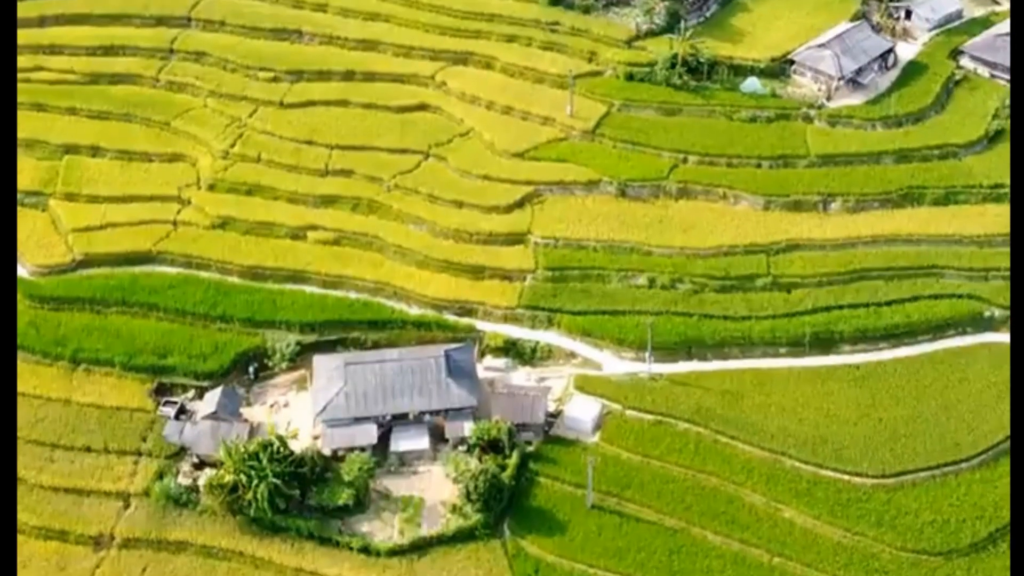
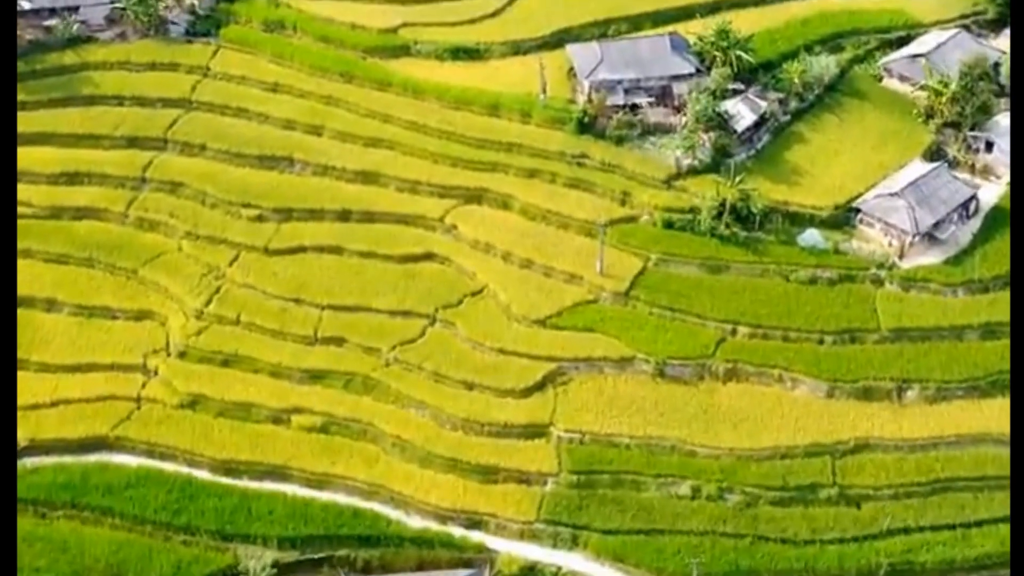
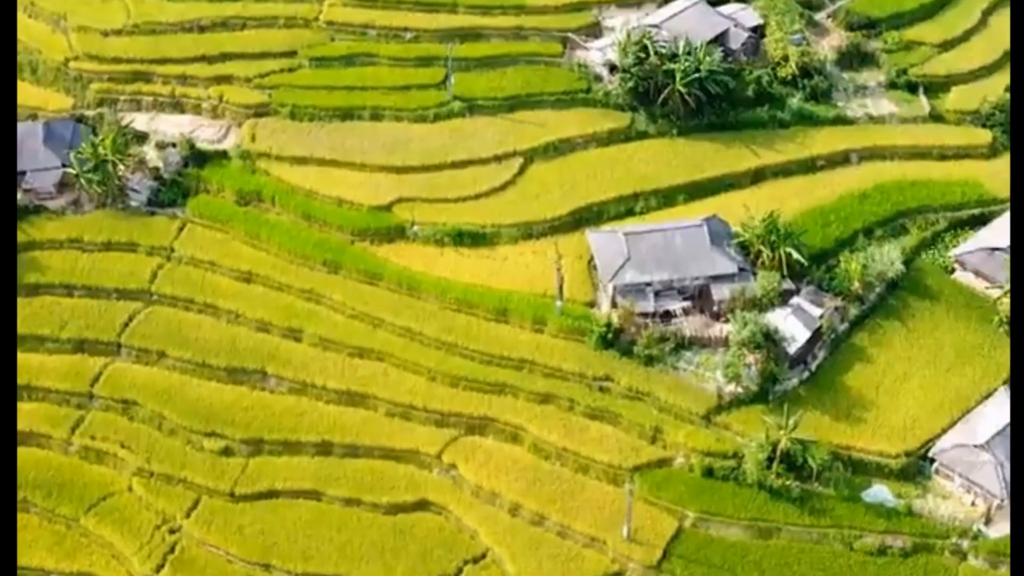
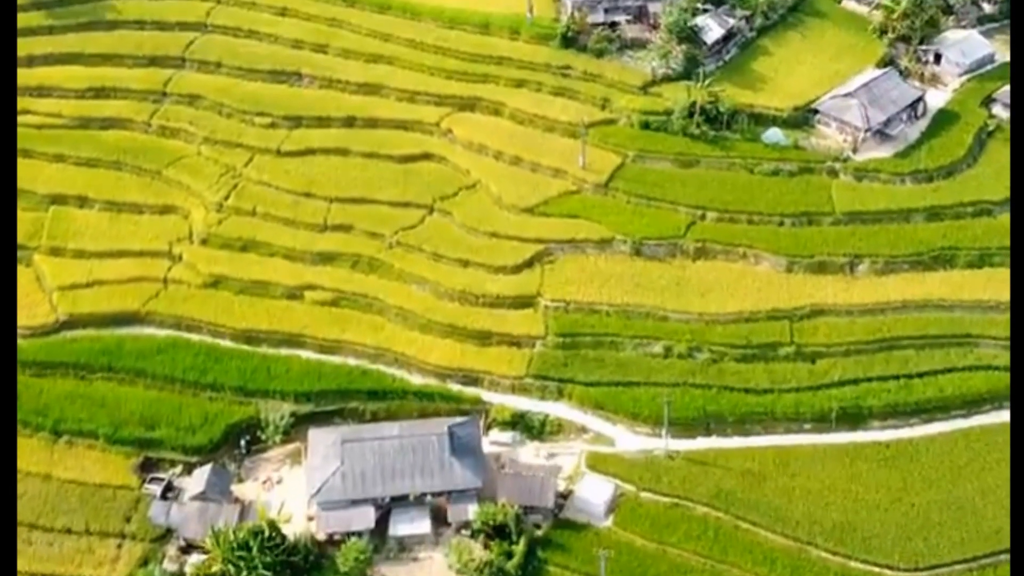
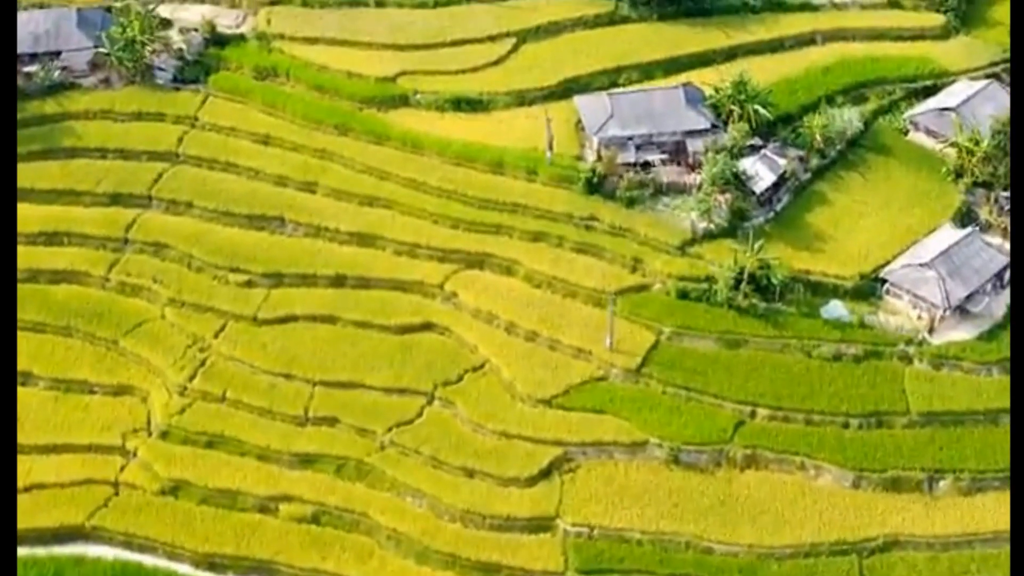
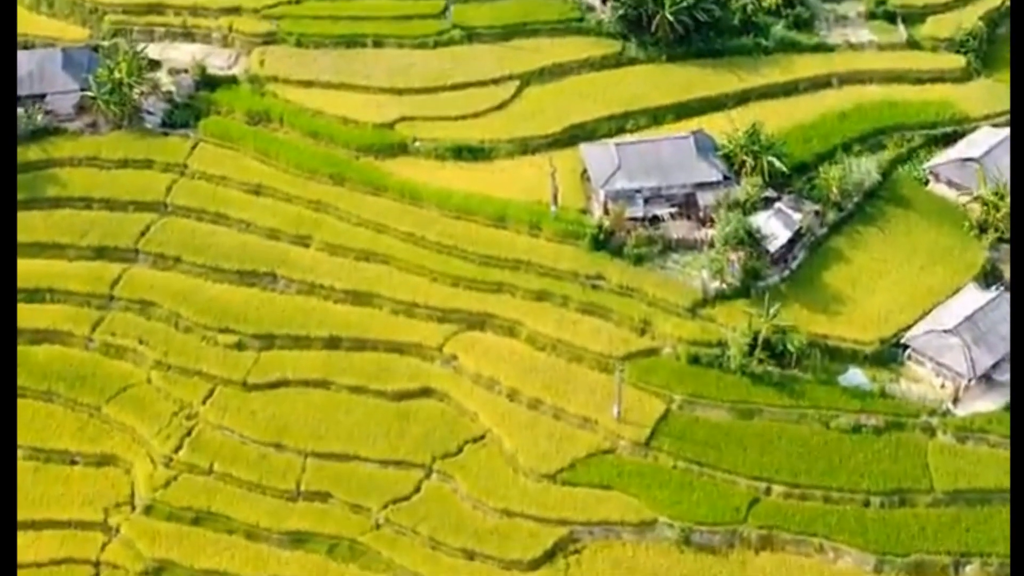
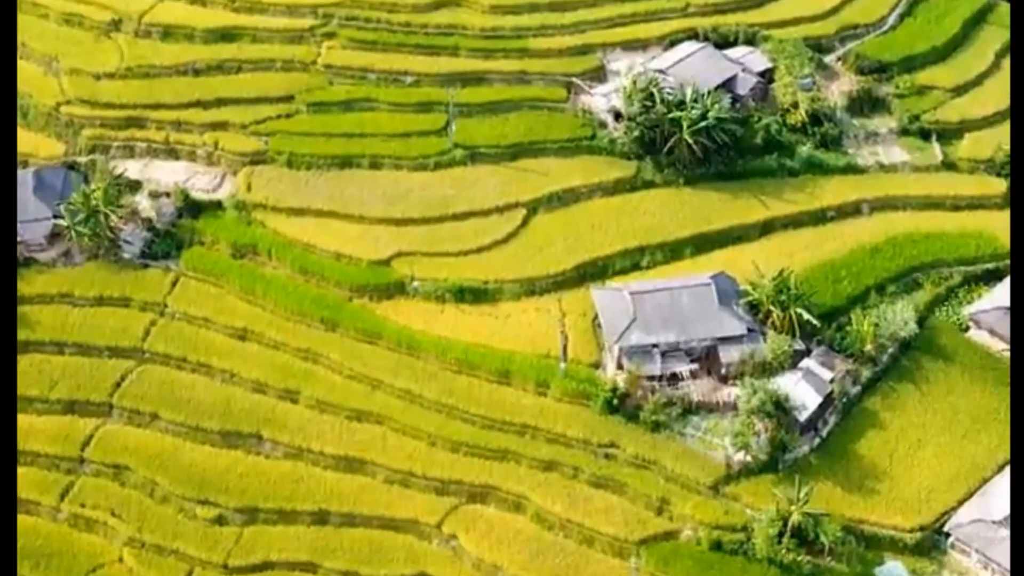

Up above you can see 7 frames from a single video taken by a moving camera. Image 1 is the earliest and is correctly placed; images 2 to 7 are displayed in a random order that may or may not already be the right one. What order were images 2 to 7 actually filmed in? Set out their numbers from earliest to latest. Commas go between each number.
4, 2, 5, 6, 3, 7
